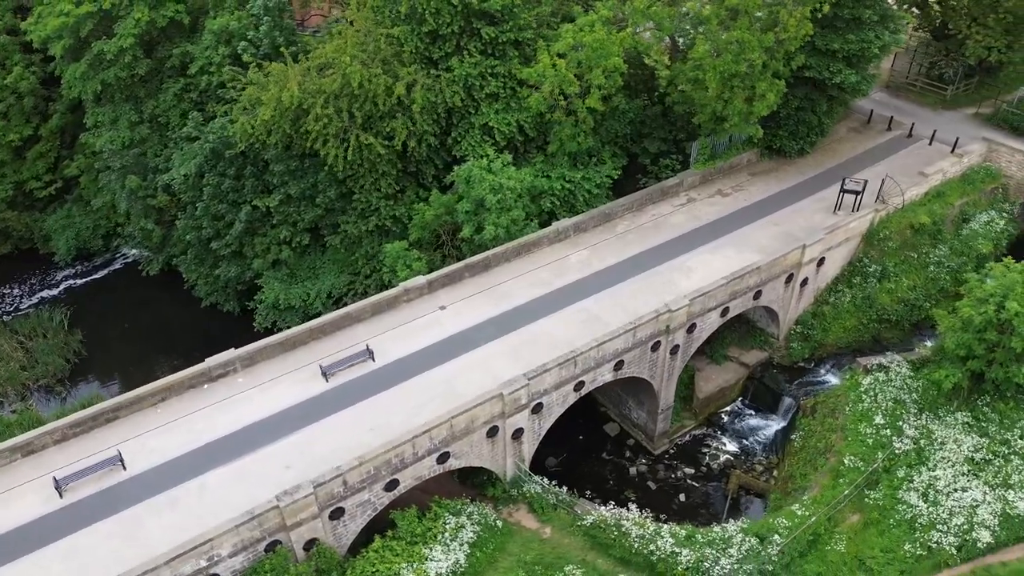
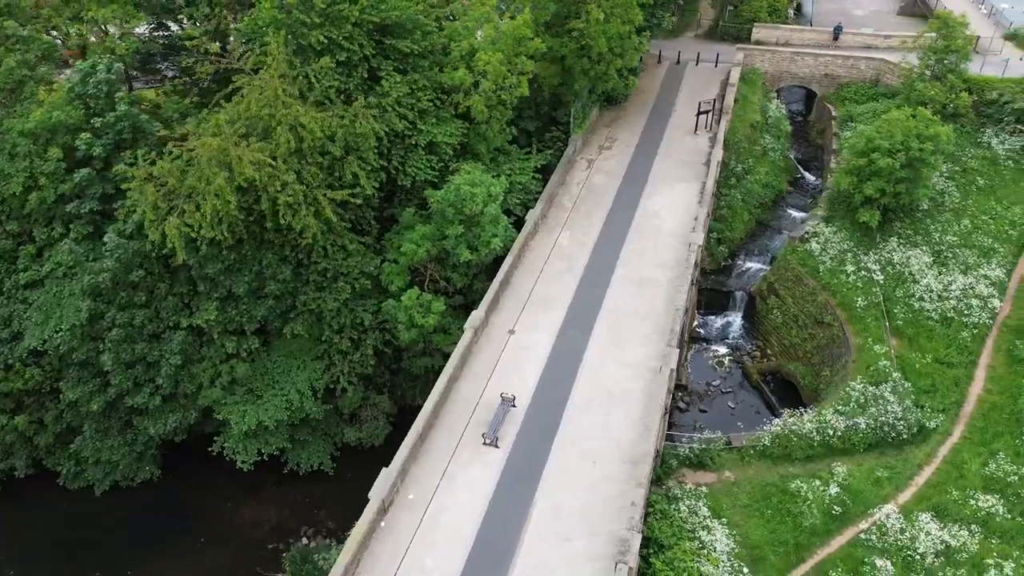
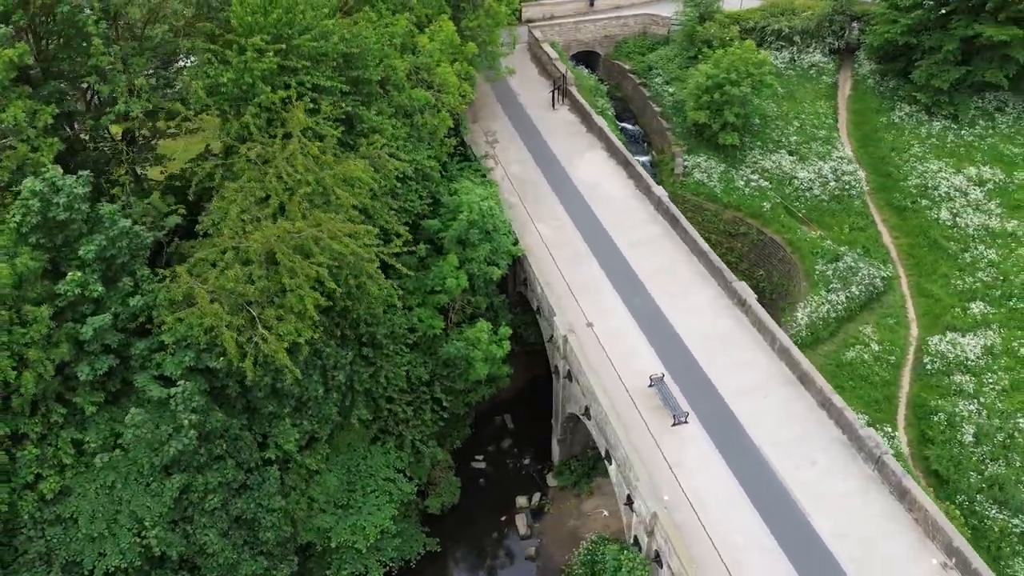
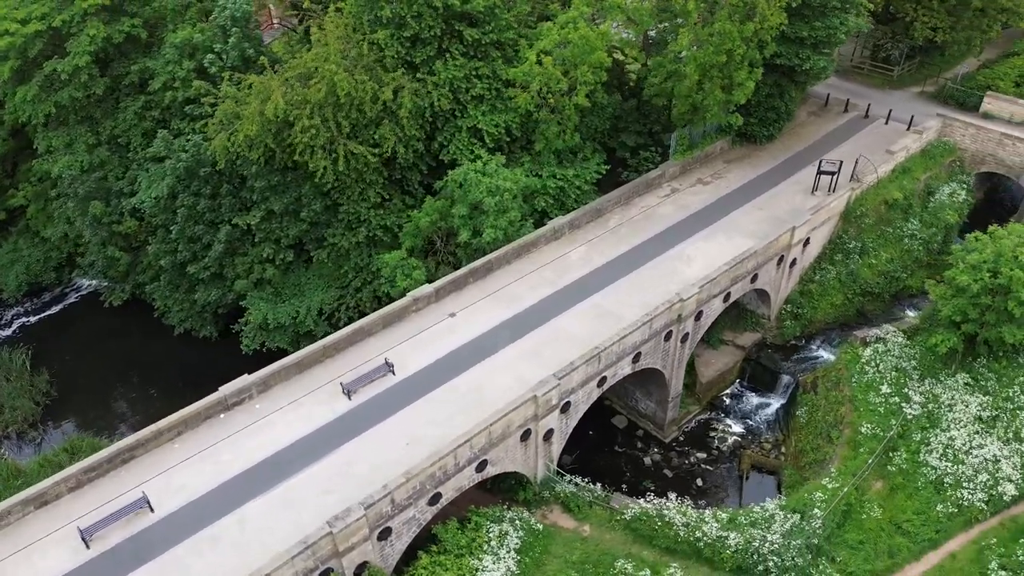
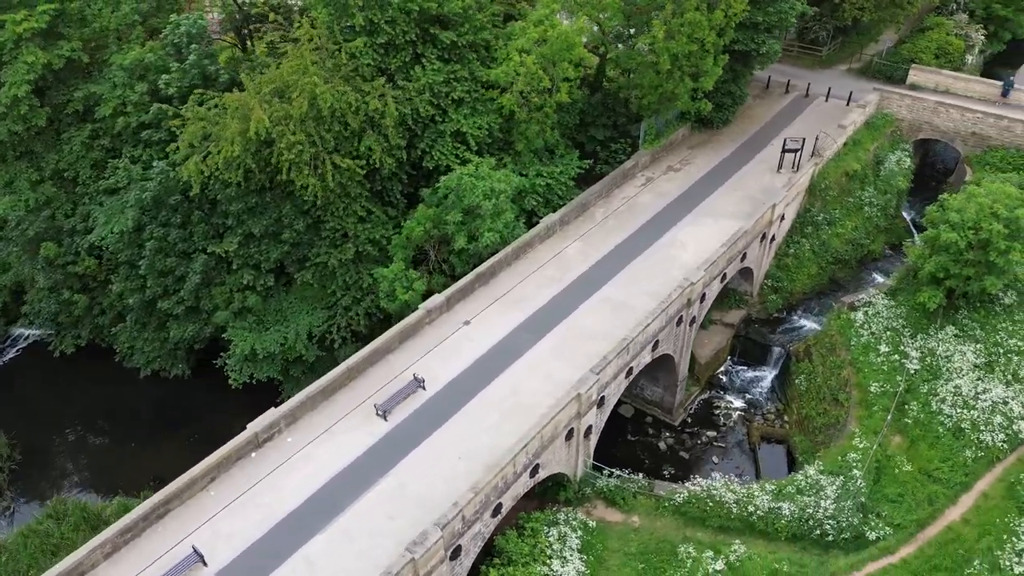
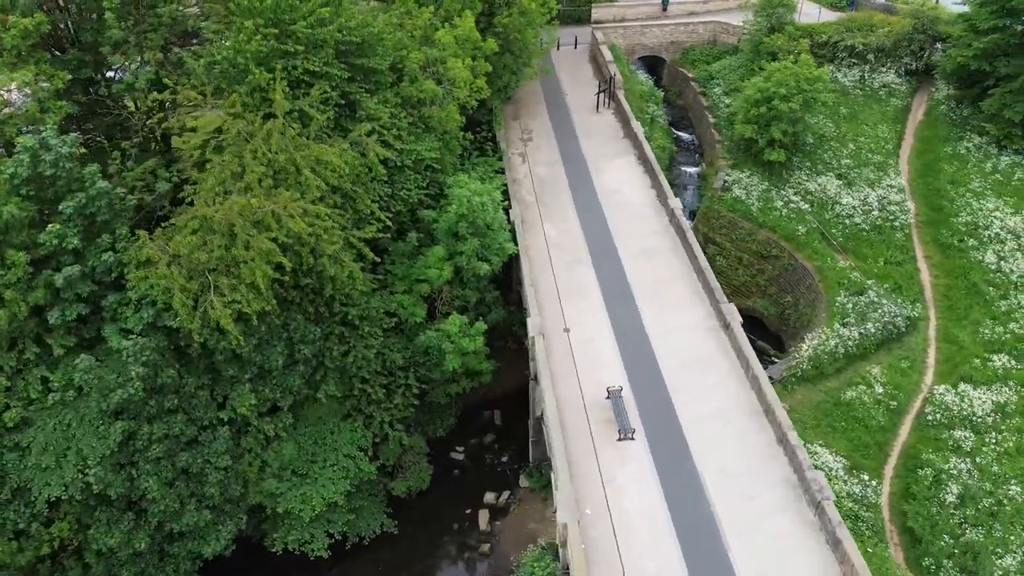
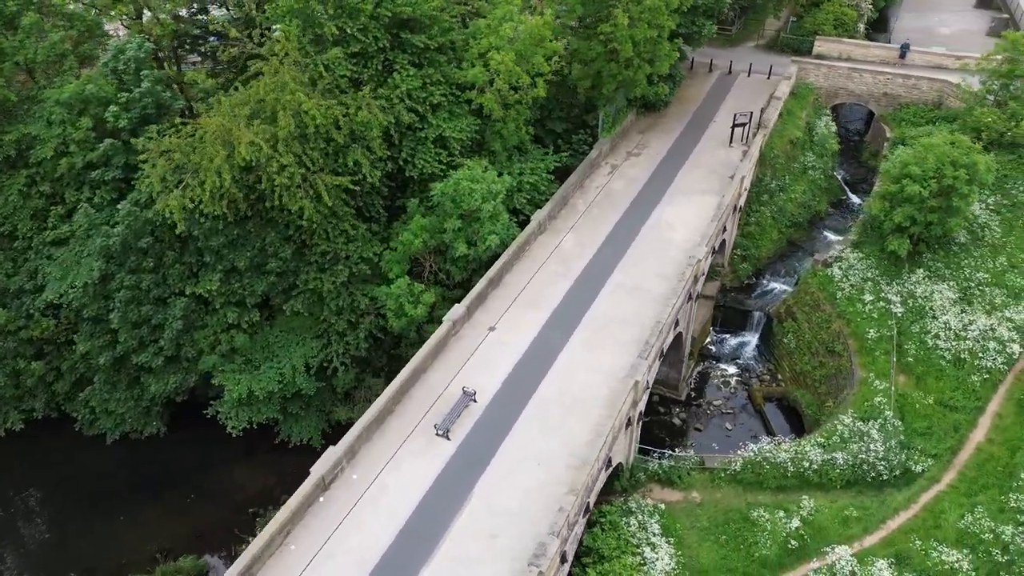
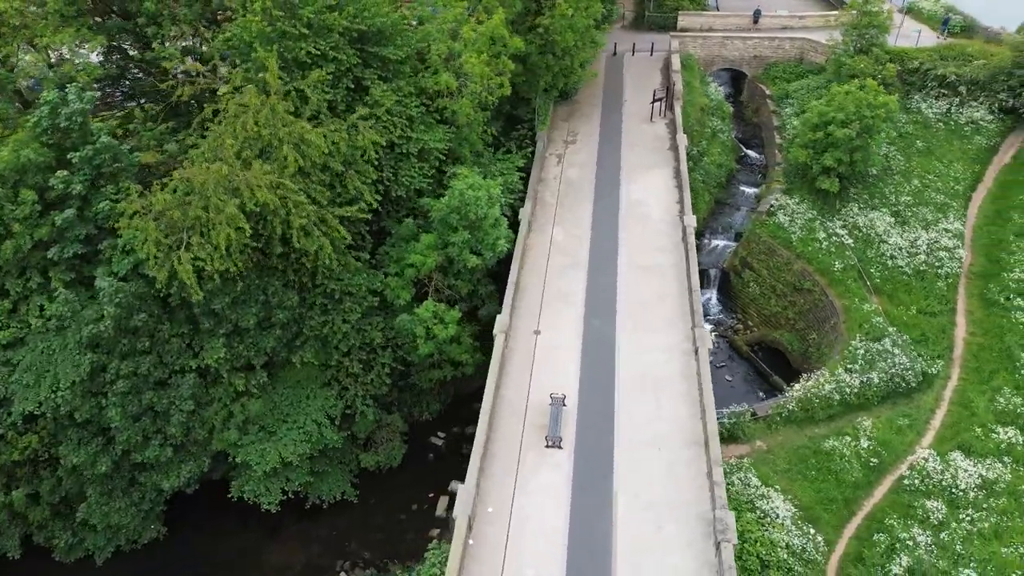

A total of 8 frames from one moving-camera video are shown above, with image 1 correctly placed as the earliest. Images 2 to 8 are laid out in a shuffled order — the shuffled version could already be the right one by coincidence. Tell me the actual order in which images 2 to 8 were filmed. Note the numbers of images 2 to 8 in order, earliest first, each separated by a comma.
4, 5, 7, 2, 8, 6, 3
